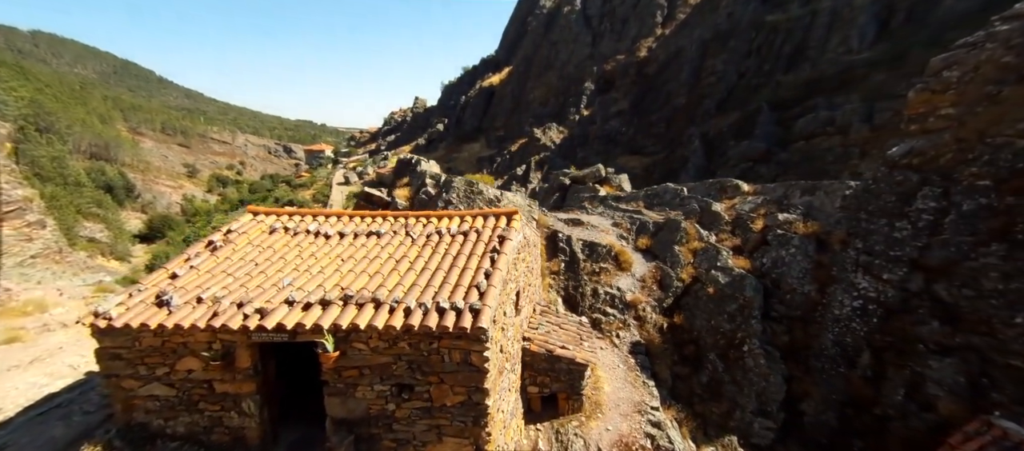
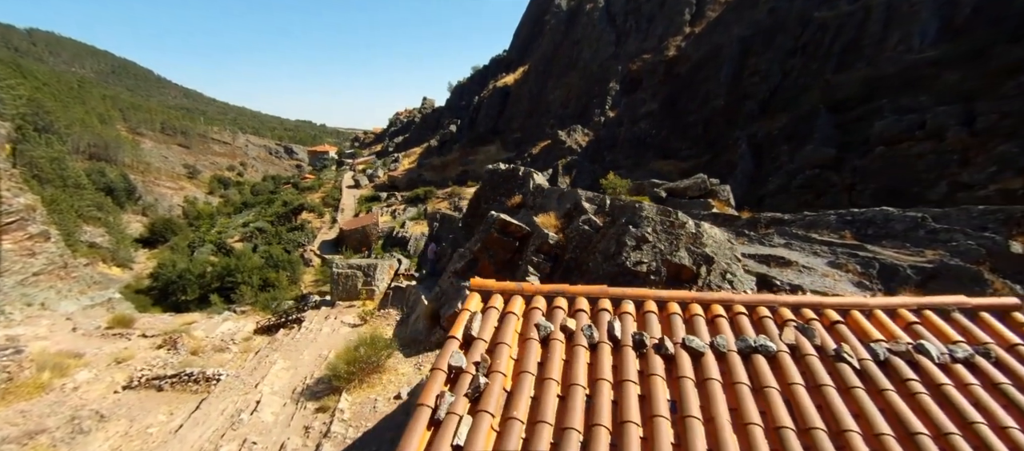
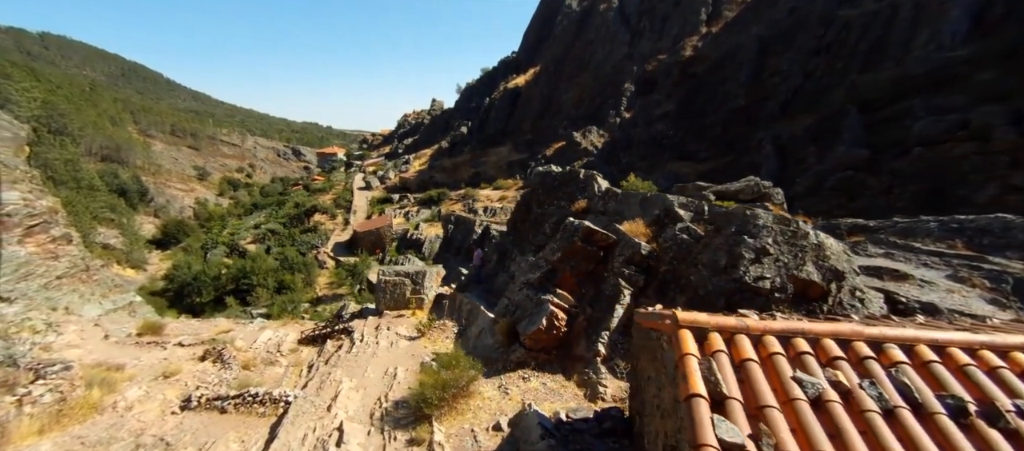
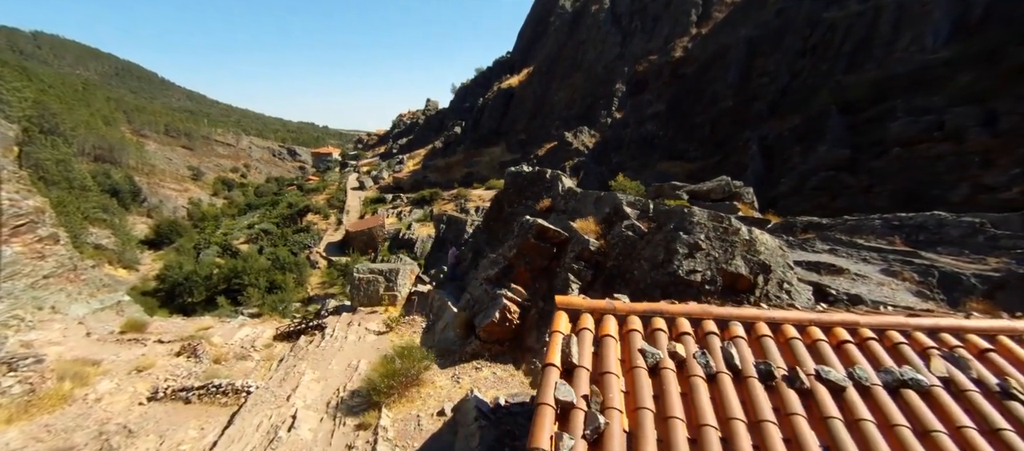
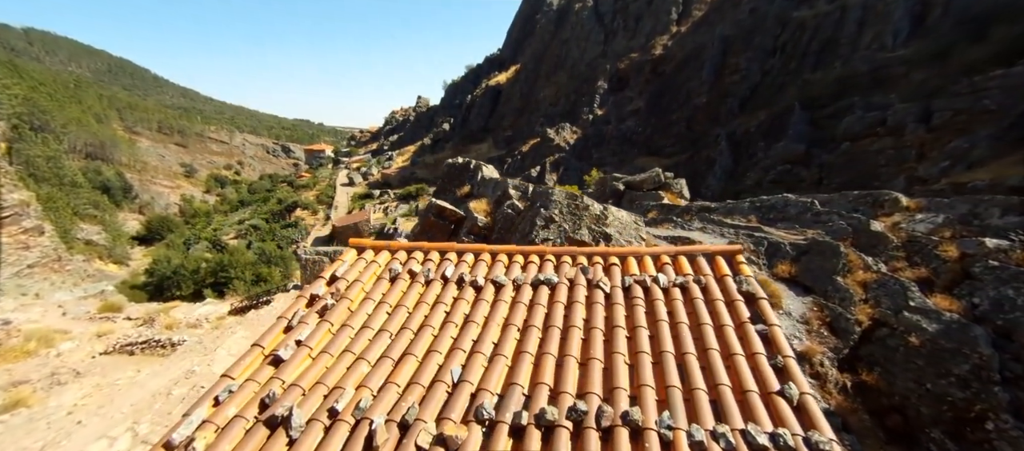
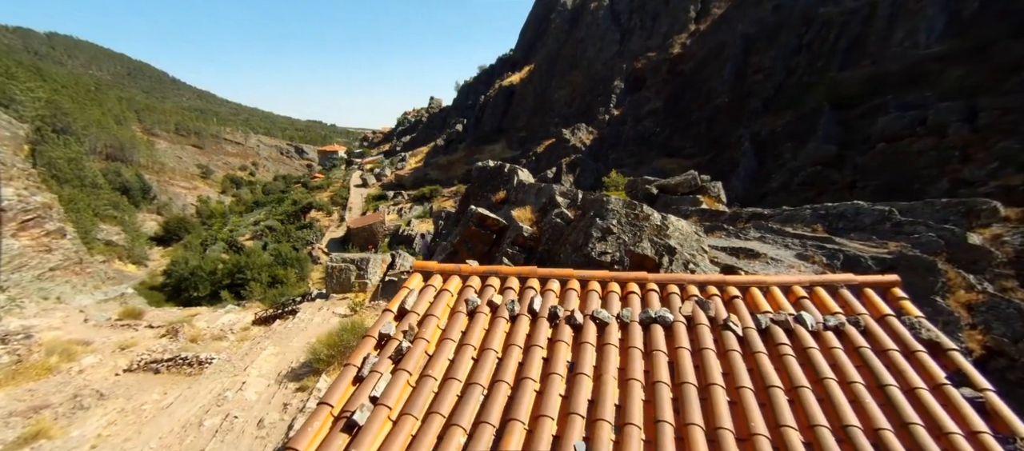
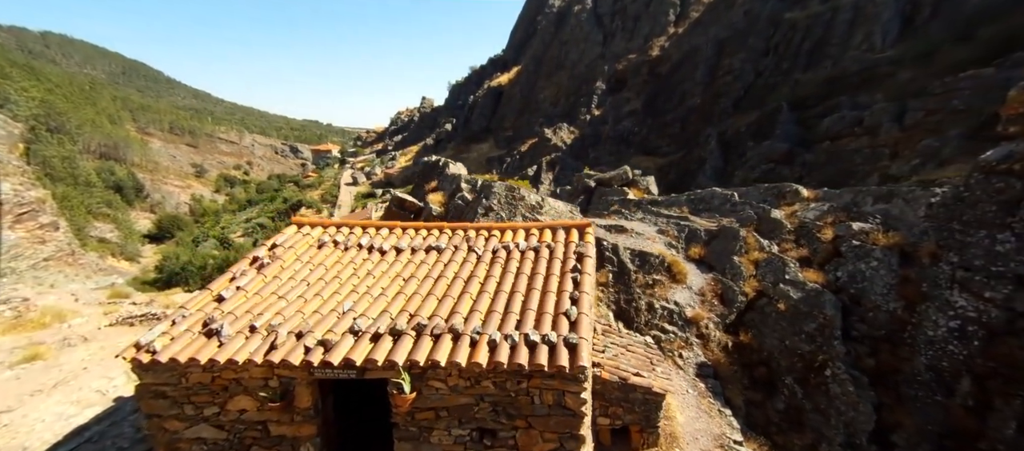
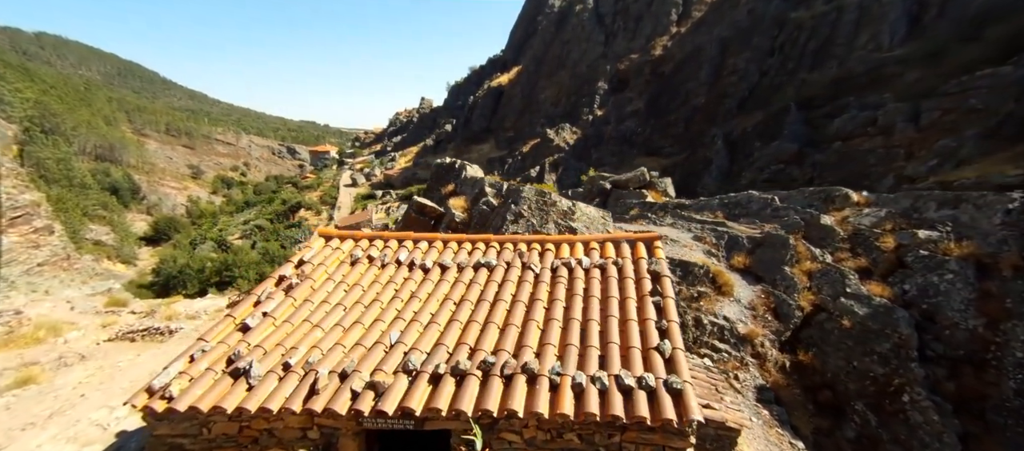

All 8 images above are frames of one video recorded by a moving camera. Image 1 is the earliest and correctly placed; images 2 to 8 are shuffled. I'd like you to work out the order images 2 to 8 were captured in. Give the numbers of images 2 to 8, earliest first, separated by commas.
7, 8, 5, 6, 2, 4, 3
